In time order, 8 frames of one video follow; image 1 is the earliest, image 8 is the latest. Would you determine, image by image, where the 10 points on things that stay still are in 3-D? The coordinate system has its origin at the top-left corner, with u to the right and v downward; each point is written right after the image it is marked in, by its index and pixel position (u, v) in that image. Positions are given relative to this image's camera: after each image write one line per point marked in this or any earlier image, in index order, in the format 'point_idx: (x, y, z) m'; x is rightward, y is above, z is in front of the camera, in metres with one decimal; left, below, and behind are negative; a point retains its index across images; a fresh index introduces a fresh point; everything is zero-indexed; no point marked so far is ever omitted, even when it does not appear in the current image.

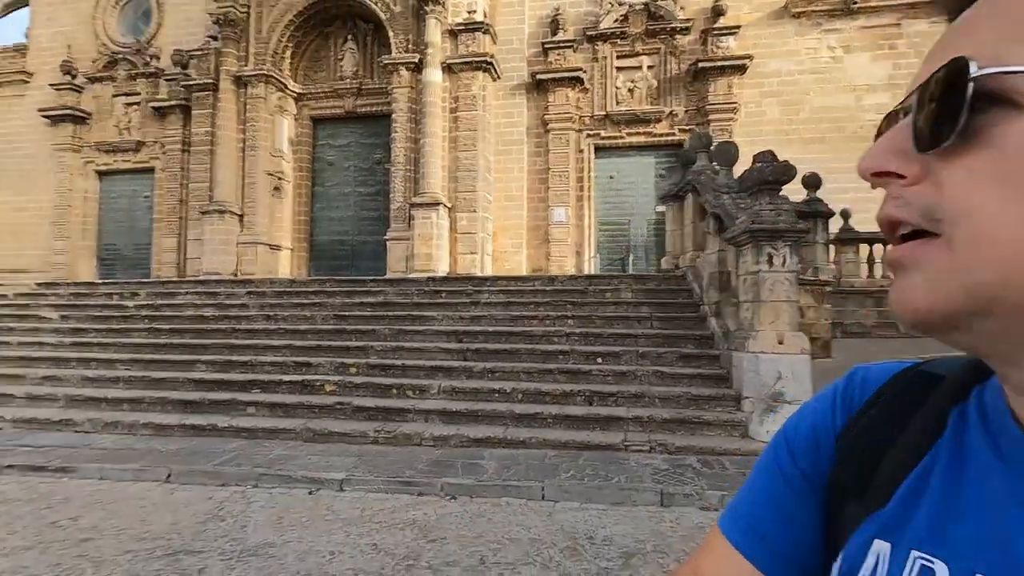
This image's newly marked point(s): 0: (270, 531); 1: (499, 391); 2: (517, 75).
0: (-1.0, -1.1, +2.3) m
1: (-0.1, -0.7, +3.8) m
2: (+0.1, +4.9, +12.3) m
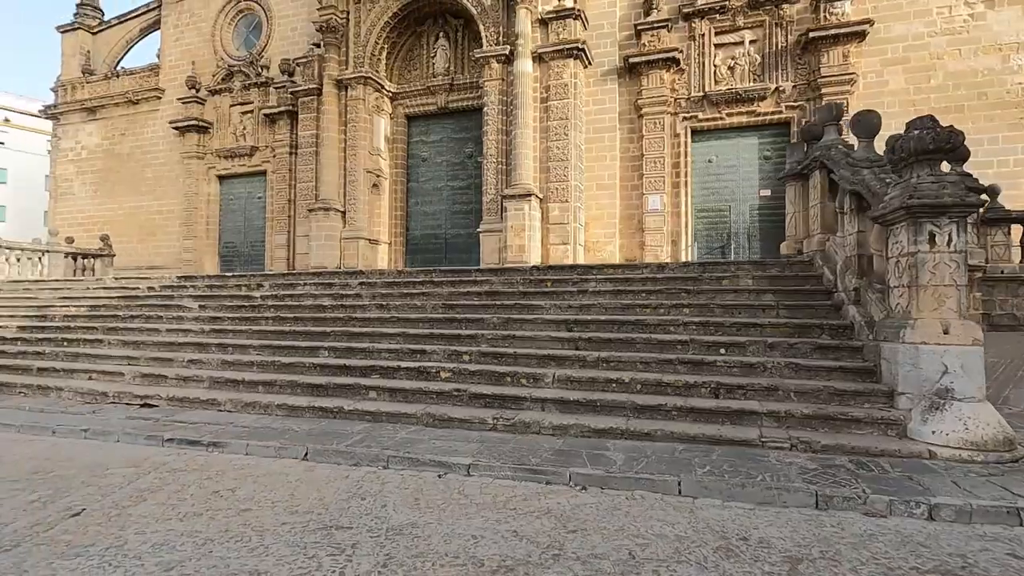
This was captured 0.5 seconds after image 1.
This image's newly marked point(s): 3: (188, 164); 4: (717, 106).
0: (-0.4, -1.0, +2.4) m
1: (+0.7, -0.6, +3.6) m
2: (+2.2, +5.1, +12.0) m
3: (-9.6, +3.7, +15.9) m
4: (+4.3, +3.9, +11.3) m
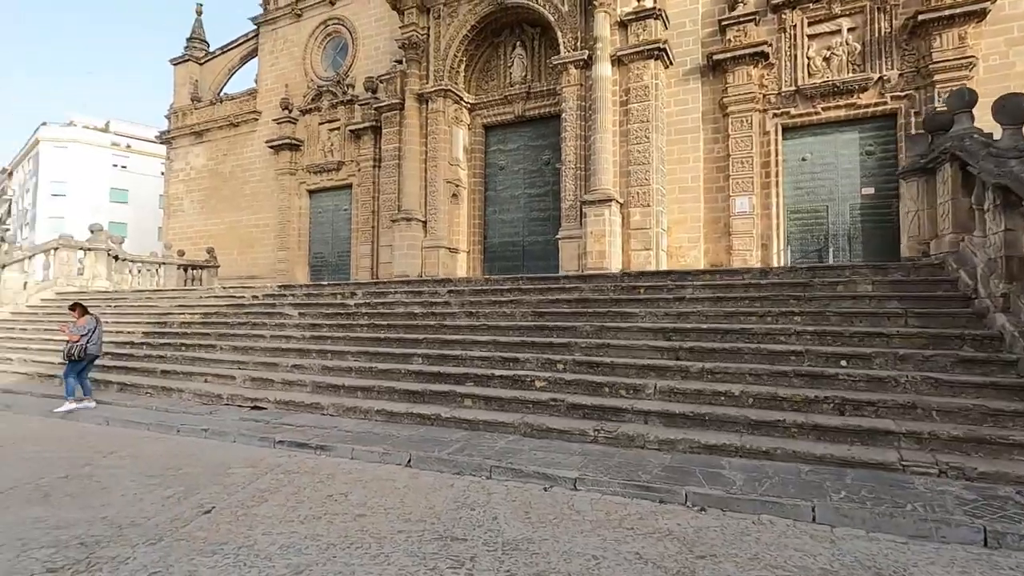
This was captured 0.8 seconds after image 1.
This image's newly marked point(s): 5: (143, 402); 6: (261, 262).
0: (0.0, -1.0, +2.3) m
1: (+1.4, -0.7, +3.4) m
2: (+3.9, +5.0, +11.6) m
3: (-7.3, +3.4, +17.0) m
4: (+6.0, +3.7, +10.6) m
5: (-3.5, -1.1, +5.1) m
6: (-8.2, +0.8, +17.4) m
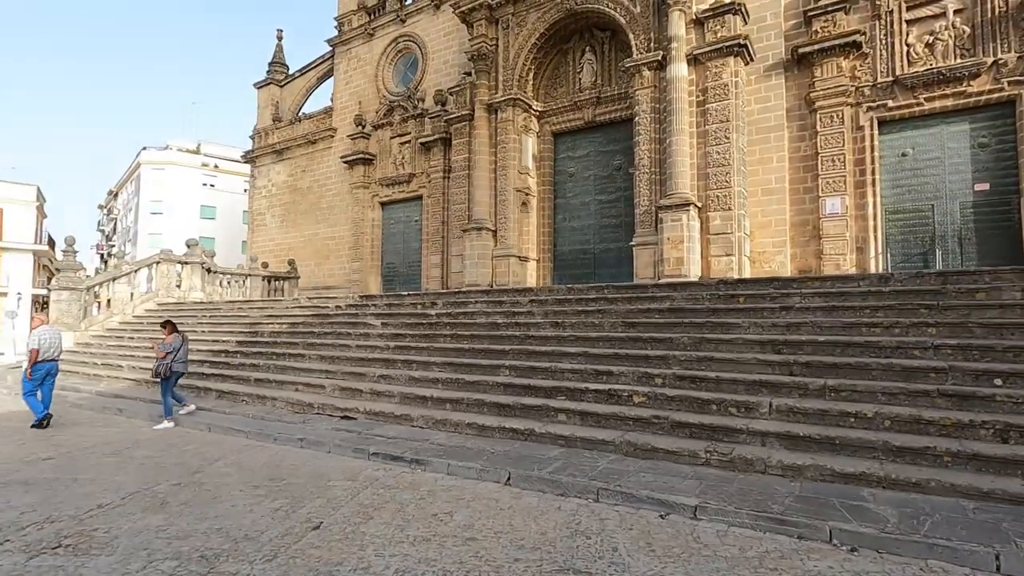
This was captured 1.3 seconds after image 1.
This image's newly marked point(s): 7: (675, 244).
0: (+0.5, -1.1, +2.1) m
1: (+2.0, -0.7, +3.1) m
2: (+5.3, +4.8, +11.0) m
3: (-5.1, +3.1, +17.6) m
4: (+7.3, +3.6, +9.8) m
5: (-2.7, -1.2, +5.3) m
6: (-5.9, +0.5, +18.0) m
7: (+3.1, +0.8, +10.3) m
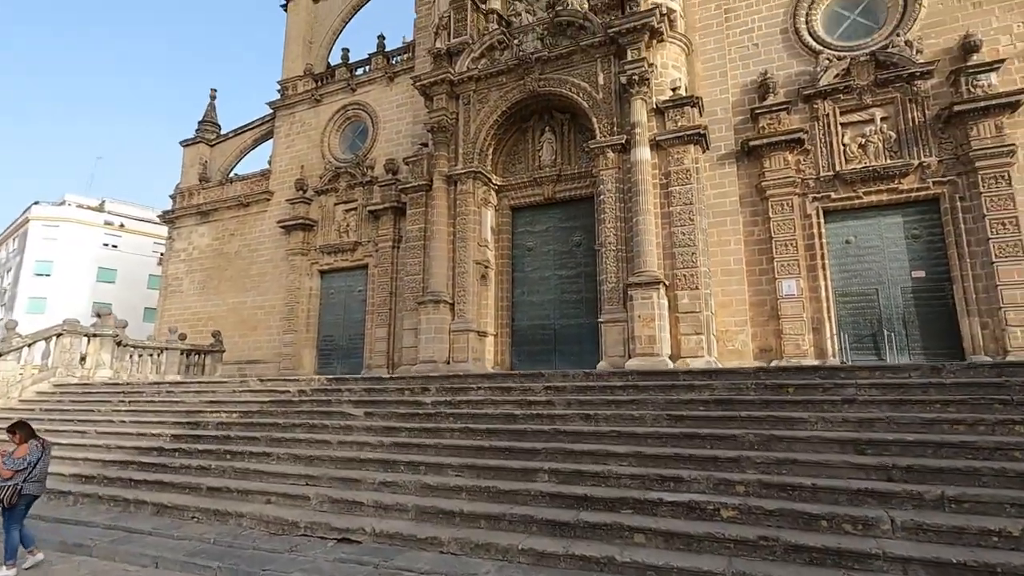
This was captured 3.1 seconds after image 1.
0: (+1.2, -1.4, +1.5) m
1: (+2.5, -1.2, +2.7) m
2: (+4.6, +3.1, +11.7) m
3: (-6.7, +0.8, +16.4) m
4: (+6.8, +2.1, +10.7) m
5: (-2.5, -1.9, +4.2) m
6: (-7.6, -1.8, +16.4) m
7: (+2.6, -0.6, +10.2) m
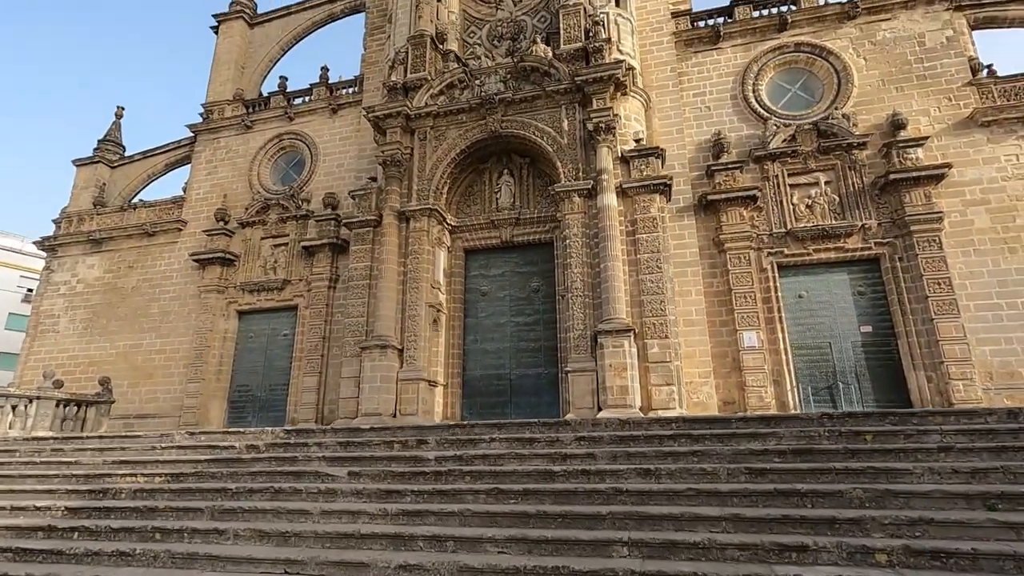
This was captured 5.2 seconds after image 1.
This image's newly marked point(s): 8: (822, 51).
0: (+2.0, -1.4, +0.9) m
1: (+3.1, -1.3, +2.3) m
2: (+3.8, +2.0, +11.9) m
3: (-8.2, -0.3, +14.4) m
4: (+6.0, +1.0, +11.2) m
5: (-2.1, -1.9, +2.8) m
6: (-9.1, -2.8, +14.0) m
7: (+1.9, -1.5, +9.7) m
8: (+7.1, +5.4, +12.3) m
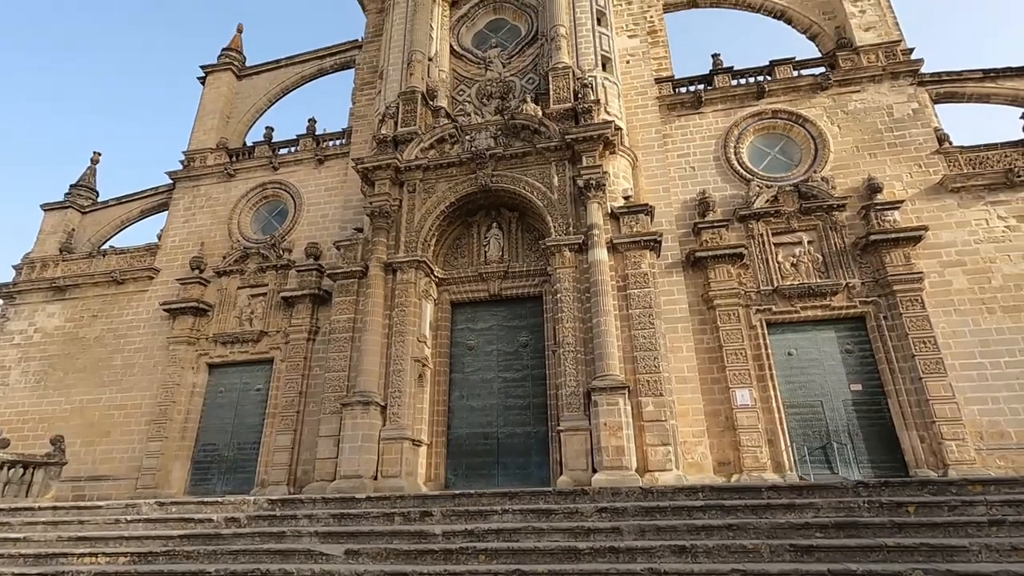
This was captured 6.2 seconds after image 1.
0: (+2.3, -1.5, +0.6) m
1: (+3.3, -1.6, +2.1) m
2: (+3.6, +0.8, +12.0) m
3: (-8.6, -1.6, +13.7) m
4: (+5.8, -0.2, +11.3) m
5: (-1.9, -2.2, +2.3) m
6: (-9.5, -4.1, +13.0) m
7: (+1.8, -2.5, +9.4) m
8: (+6.9, +4.1, +12.9) m
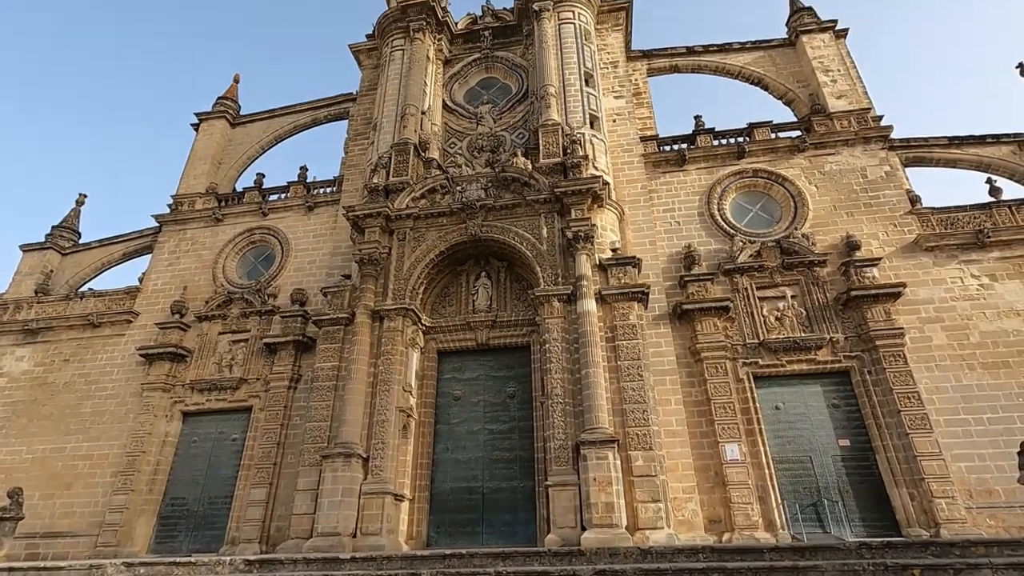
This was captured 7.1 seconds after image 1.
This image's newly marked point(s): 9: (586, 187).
0: (+2.4, -1.6, +0.6) m
1: (+3.3, -1.9, +2.0) m
2: (+3.3, -0.4, +12.2) m
3: (-9.0, -2.7, +13.2) m
4: (+5.6, -1.4, +11.4) m
5: (-1.9, -2.4, +2.0) m
6: (-9.9, -5.1, +12.2) m
7: (+1.5, -3.4, +9.1) m
8: (+6.6, +2.8, +13.4) m
9: (+1.6, +2.3, +11.9) m
